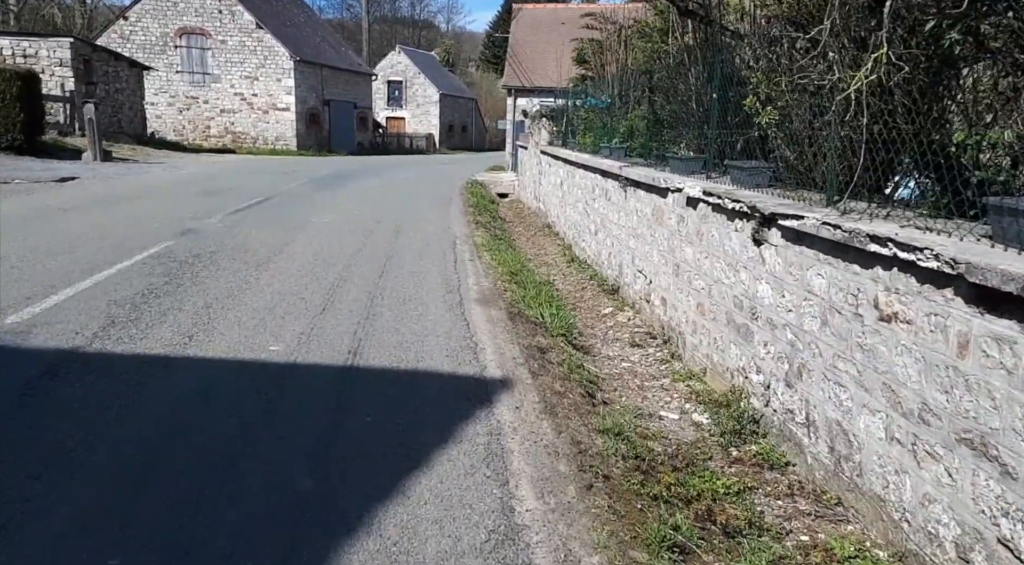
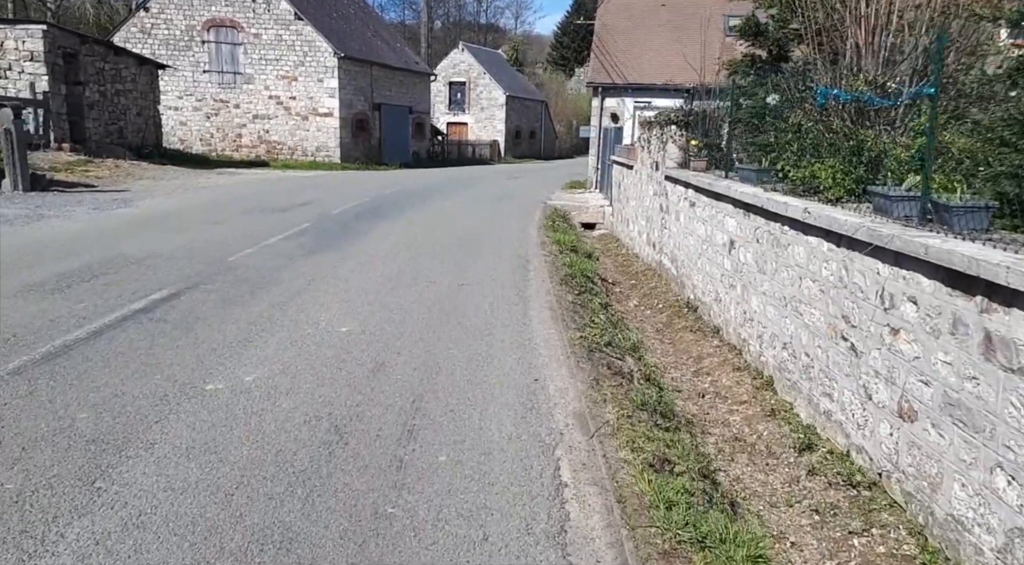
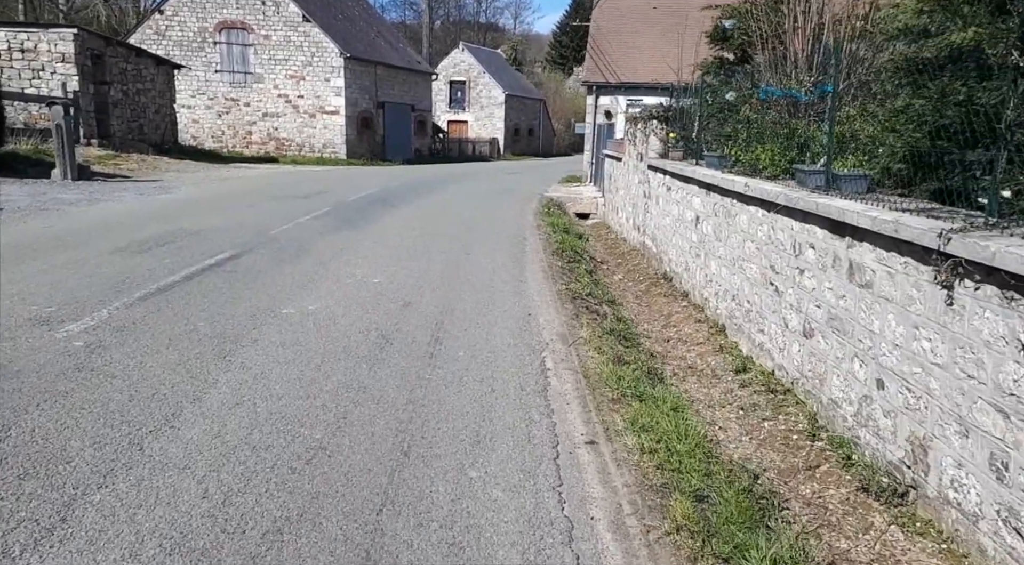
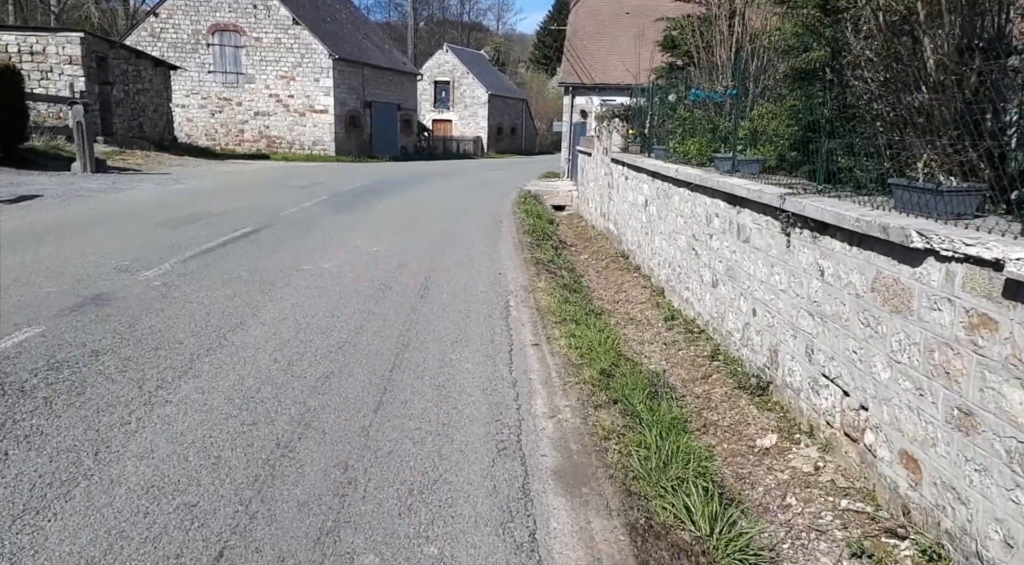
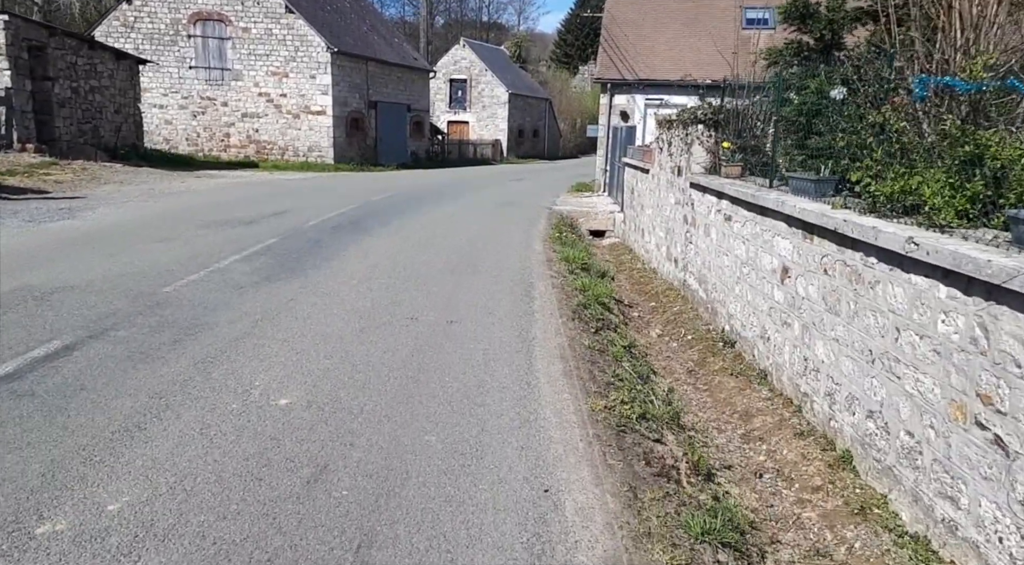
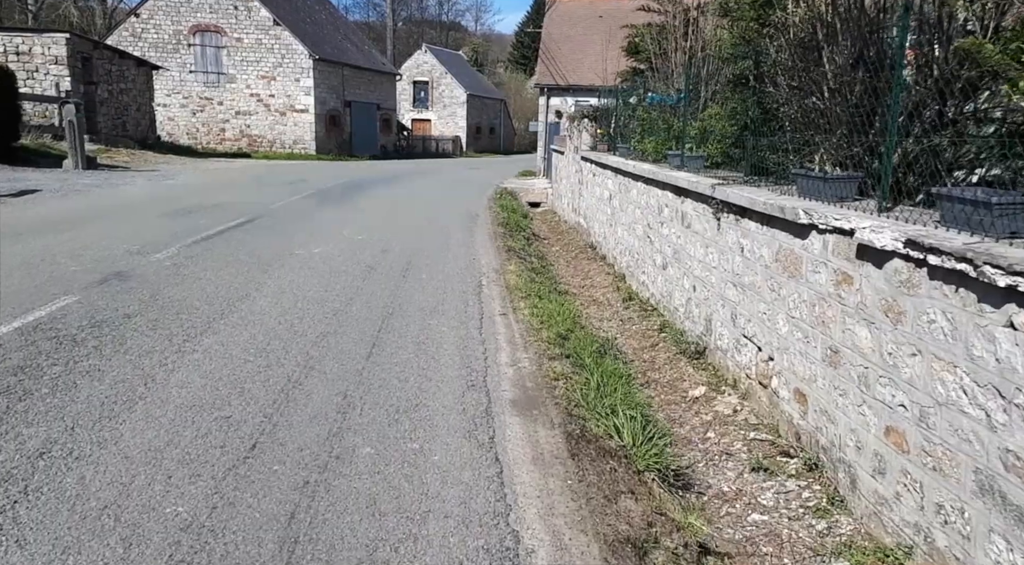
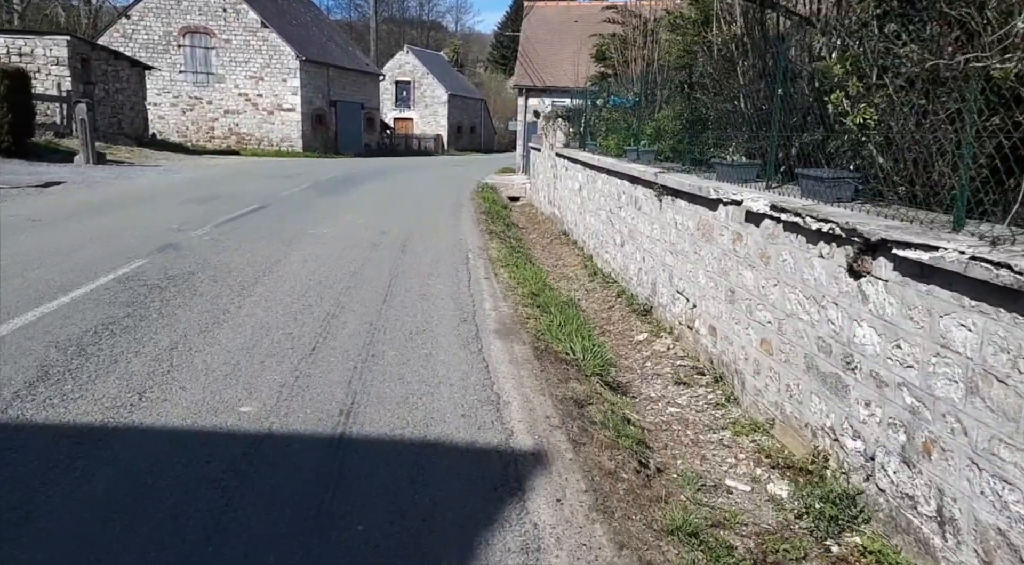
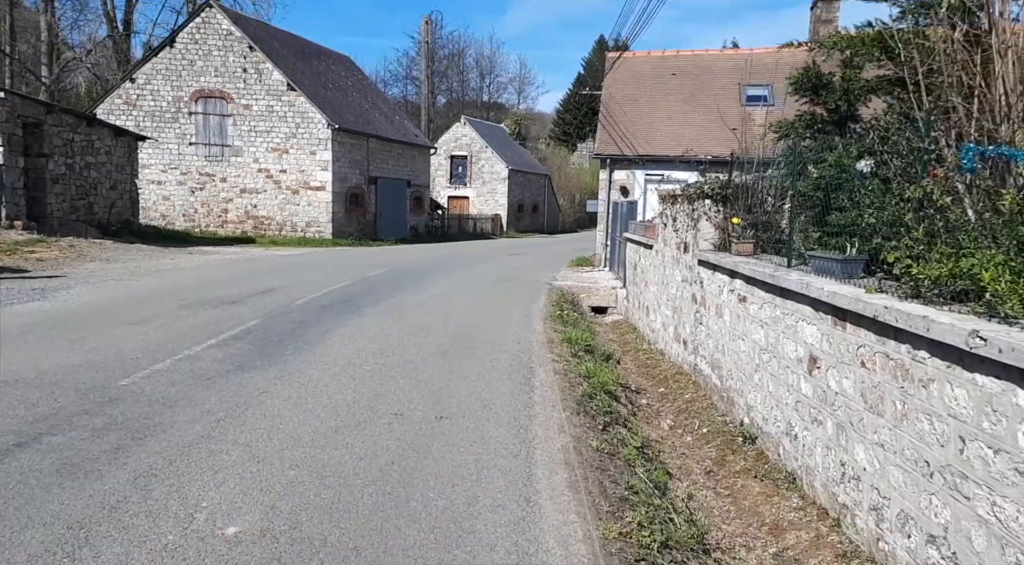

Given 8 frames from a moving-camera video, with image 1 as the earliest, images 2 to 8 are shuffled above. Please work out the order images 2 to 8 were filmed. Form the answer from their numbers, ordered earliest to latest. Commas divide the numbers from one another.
7, 6, 4, 3, 2, 5, 8
